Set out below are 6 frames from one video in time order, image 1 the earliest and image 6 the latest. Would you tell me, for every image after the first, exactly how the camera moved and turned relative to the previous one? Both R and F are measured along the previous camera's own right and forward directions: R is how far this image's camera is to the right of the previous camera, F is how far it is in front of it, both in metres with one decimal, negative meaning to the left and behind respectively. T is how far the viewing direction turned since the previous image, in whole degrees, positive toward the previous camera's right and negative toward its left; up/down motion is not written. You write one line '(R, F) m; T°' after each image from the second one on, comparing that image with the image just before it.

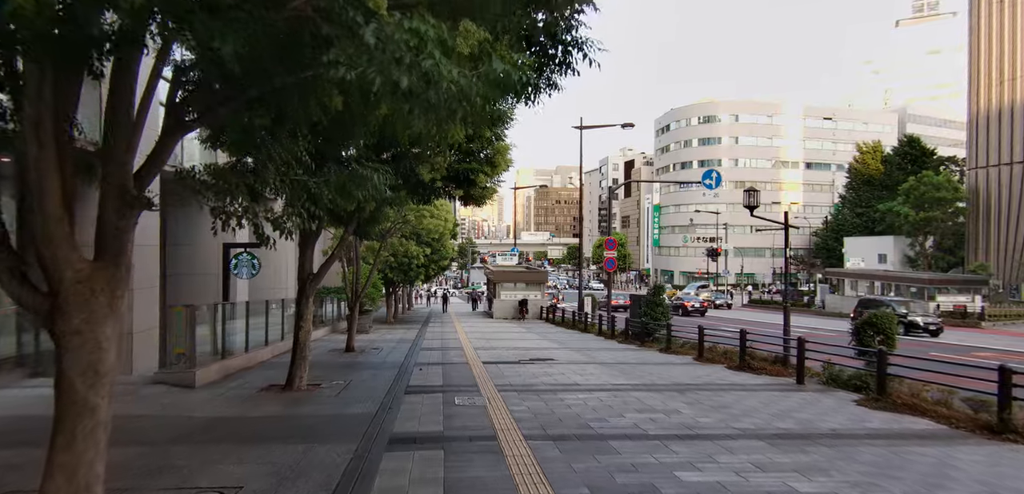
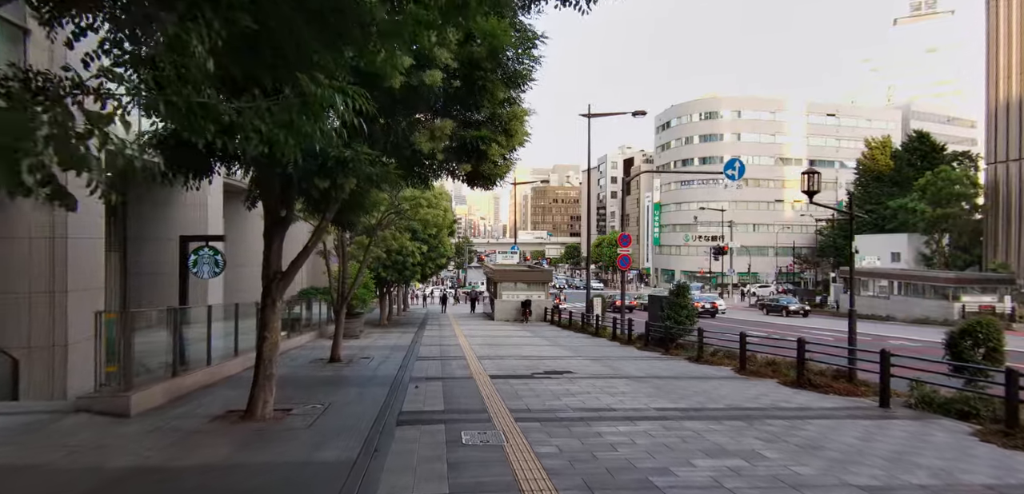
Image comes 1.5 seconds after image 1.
(-0.4, +2.2) m; 0°
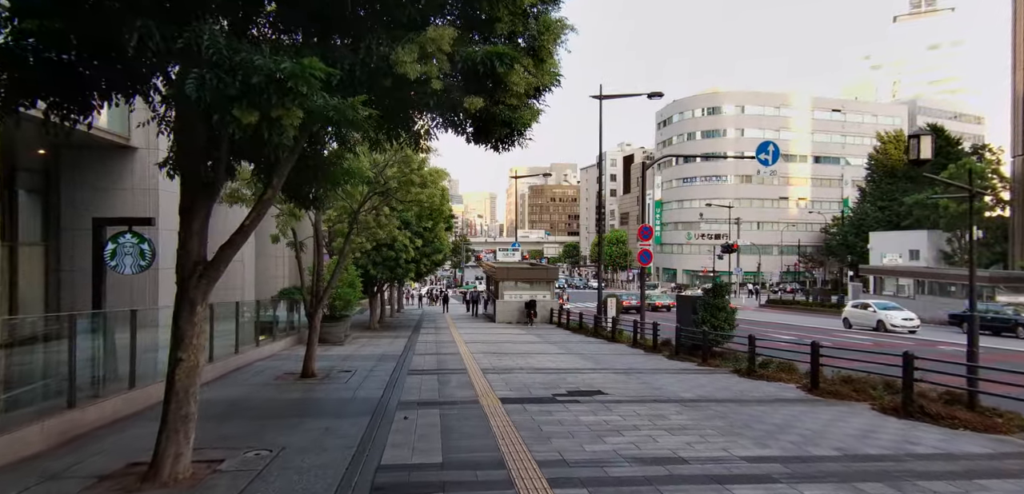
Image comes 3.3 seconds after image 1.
(-0.3, +2.7) m; 0°
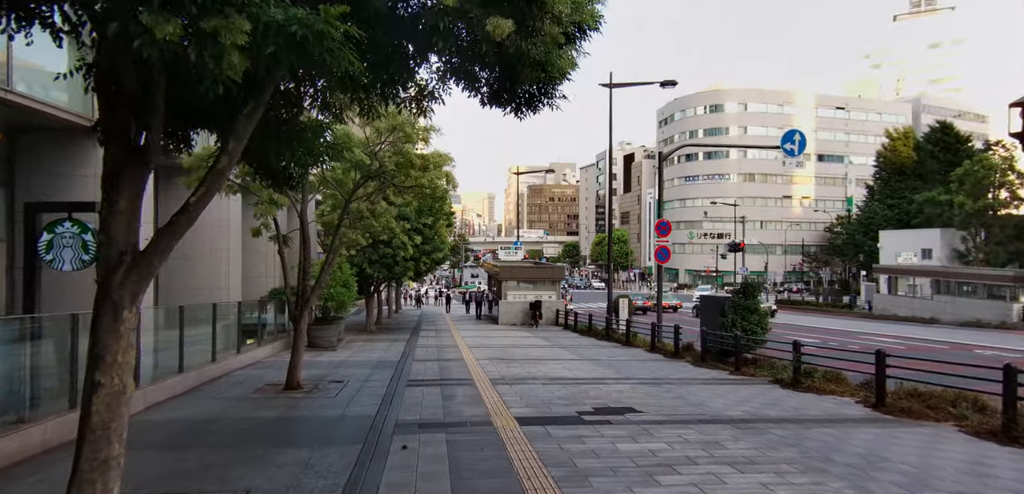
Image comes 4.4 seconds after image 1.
(-0.3, +1.5) m; 0°
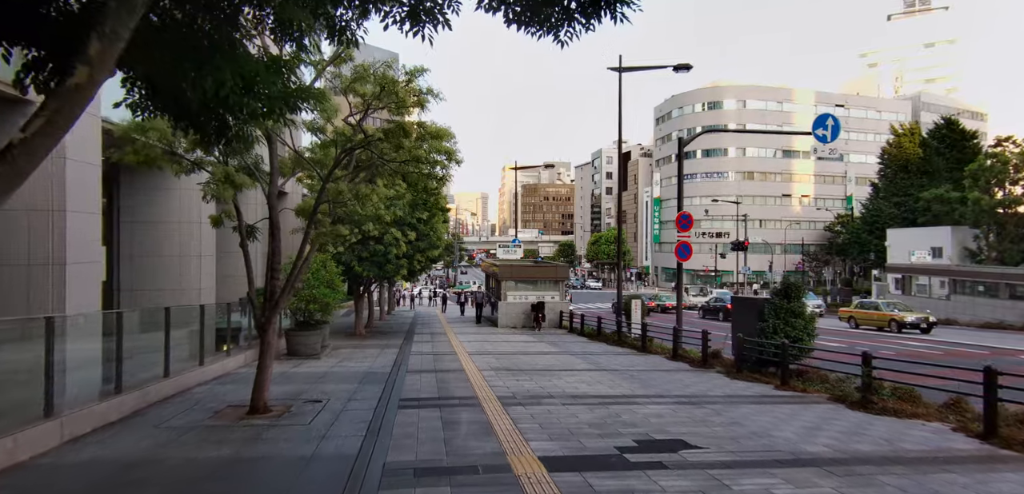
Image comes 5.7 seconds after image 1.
(-0.3, +1.9) m; +1°
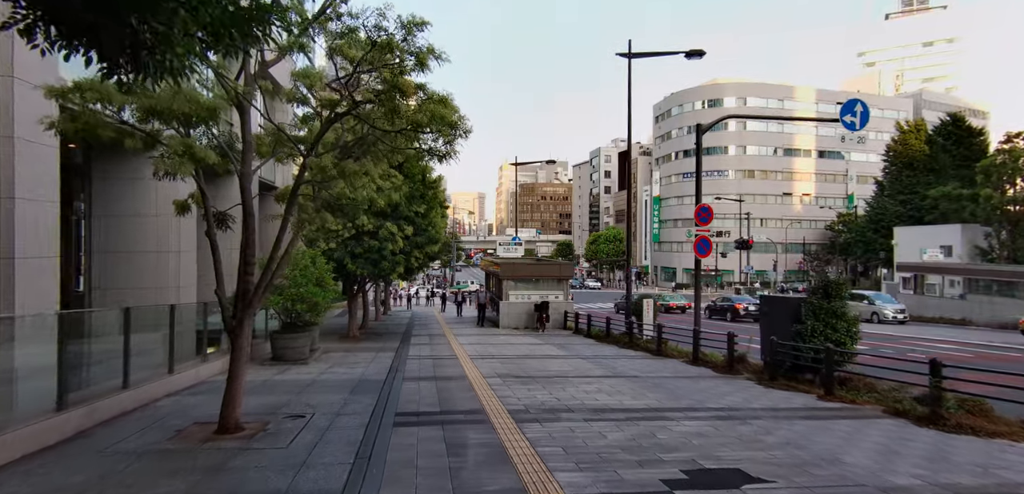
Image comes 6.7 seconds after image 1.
(-0.2, +1.3) m; 0°
